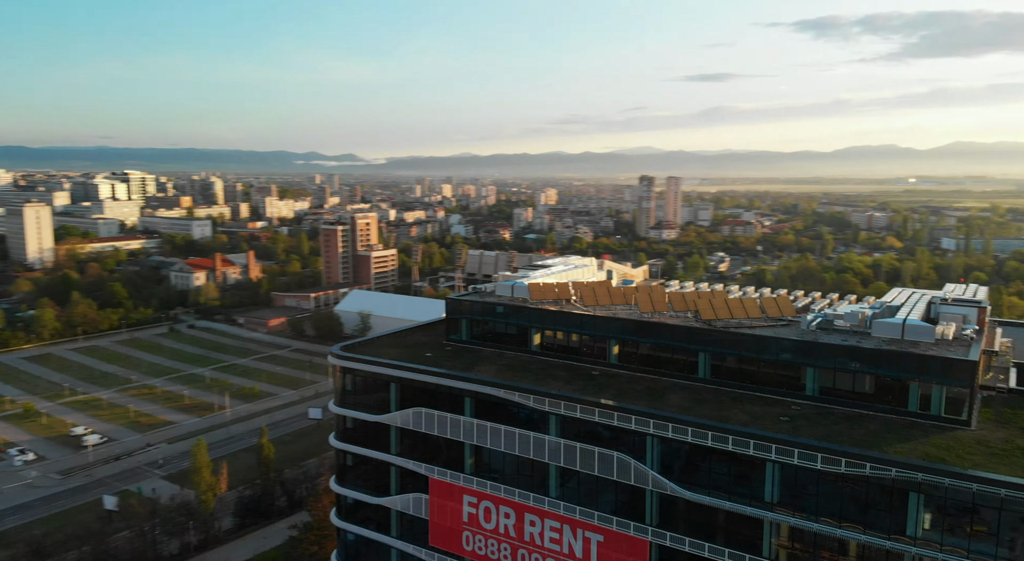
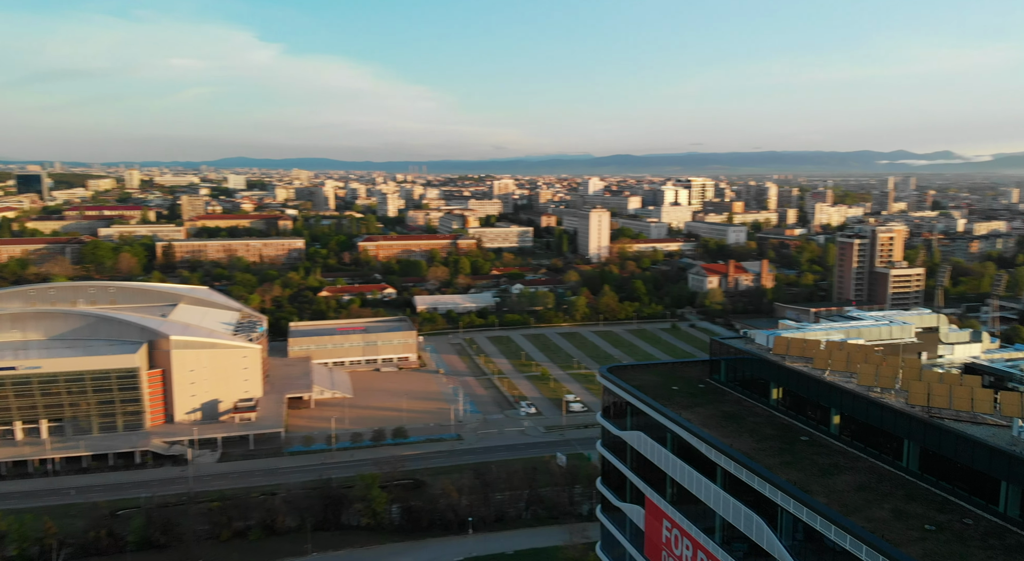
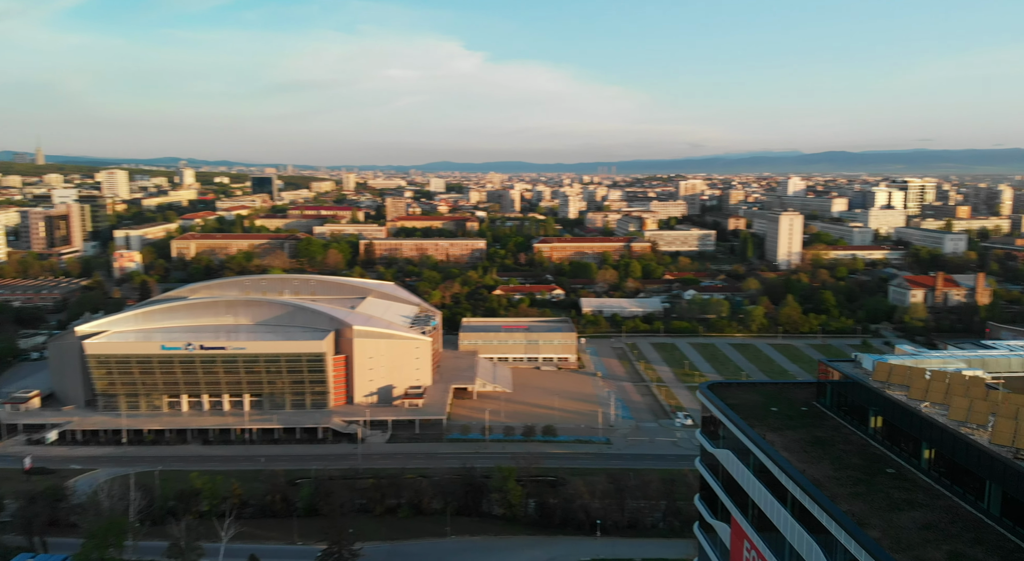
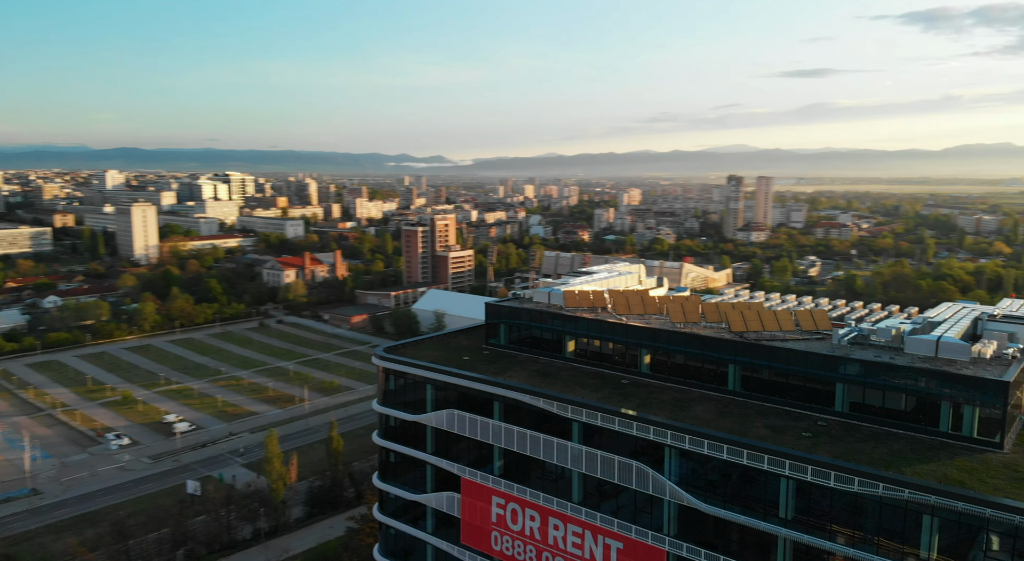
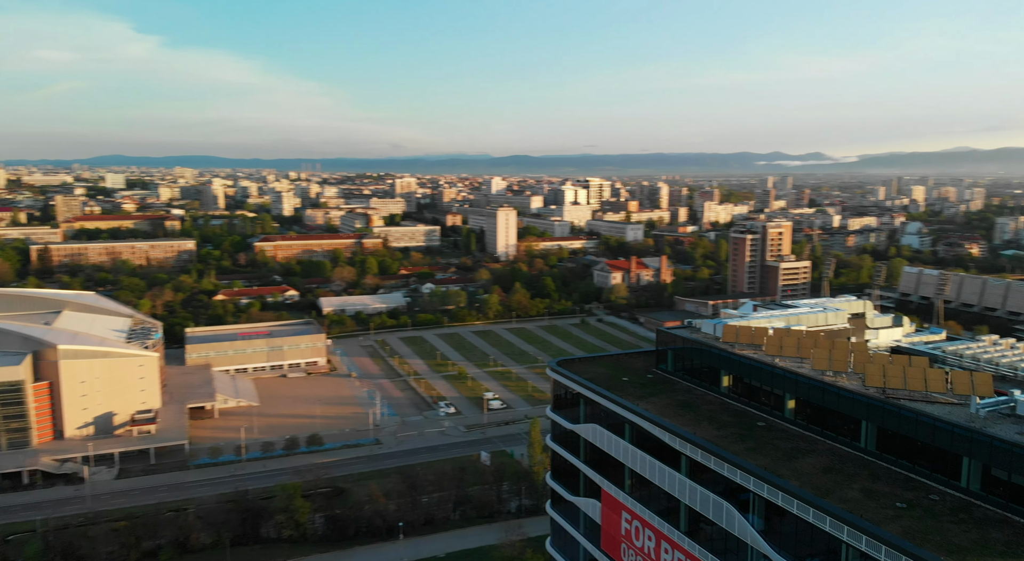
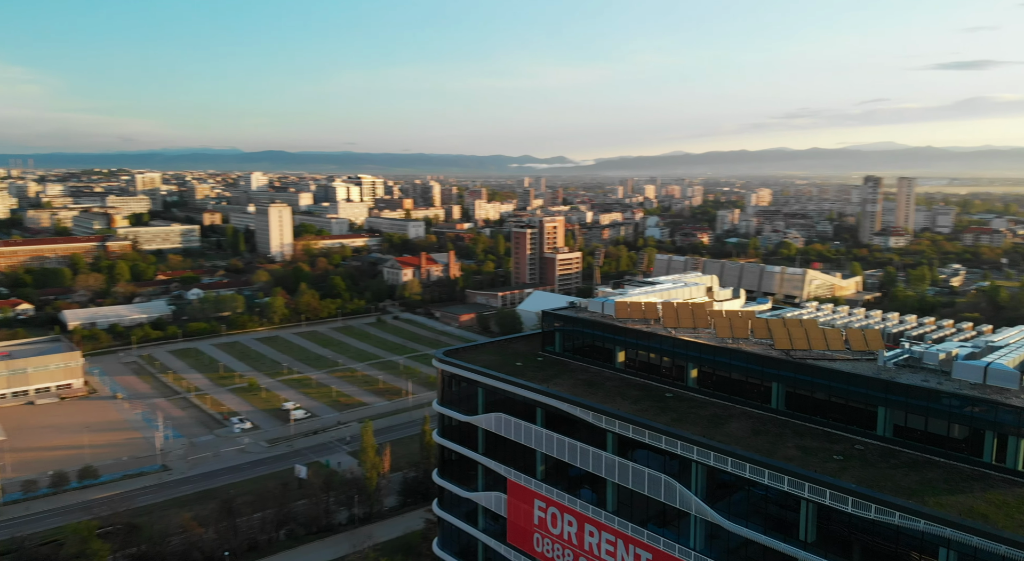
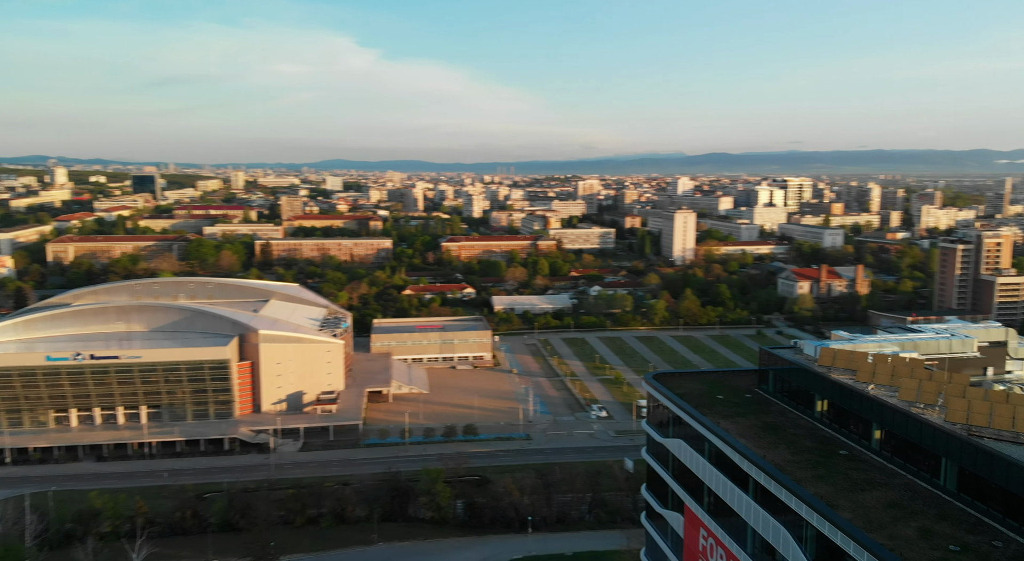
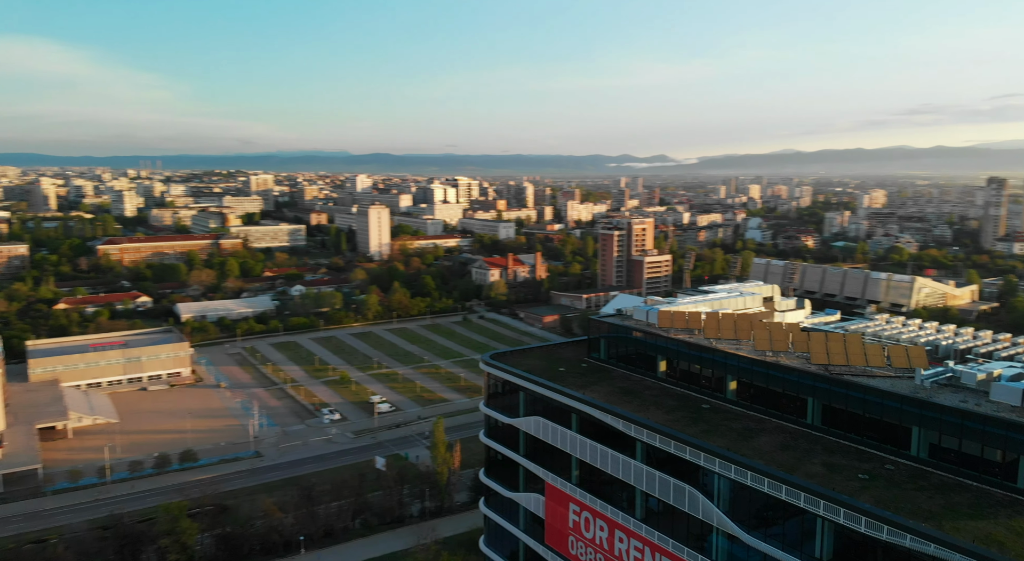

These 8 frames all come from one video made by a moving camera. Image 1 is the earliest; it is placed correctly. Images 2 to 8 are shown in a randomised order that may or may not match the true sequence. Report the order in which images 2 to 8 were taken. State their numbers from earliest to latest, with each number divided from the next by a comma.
4, 6, 8, 5, 2, 7, 3
